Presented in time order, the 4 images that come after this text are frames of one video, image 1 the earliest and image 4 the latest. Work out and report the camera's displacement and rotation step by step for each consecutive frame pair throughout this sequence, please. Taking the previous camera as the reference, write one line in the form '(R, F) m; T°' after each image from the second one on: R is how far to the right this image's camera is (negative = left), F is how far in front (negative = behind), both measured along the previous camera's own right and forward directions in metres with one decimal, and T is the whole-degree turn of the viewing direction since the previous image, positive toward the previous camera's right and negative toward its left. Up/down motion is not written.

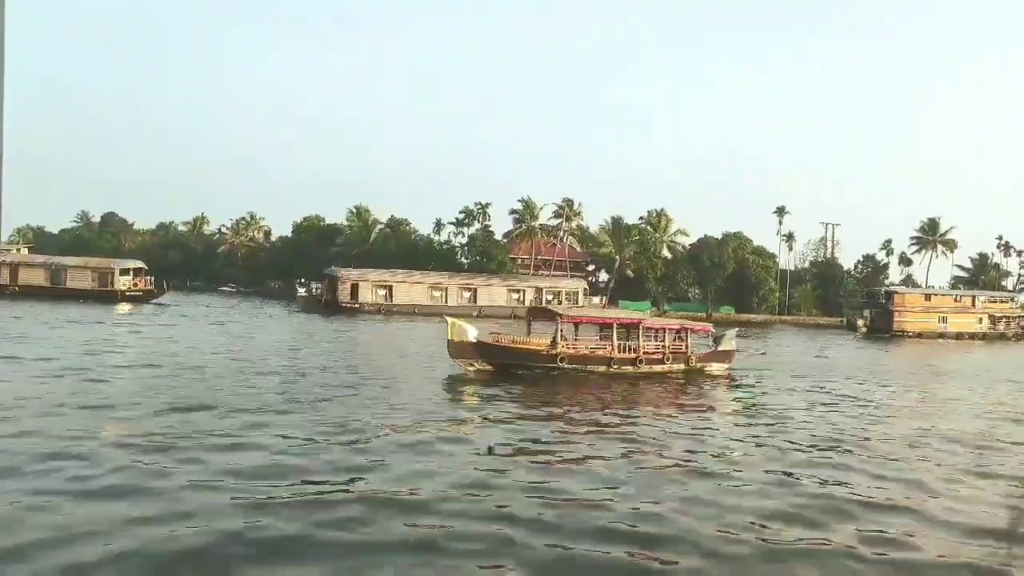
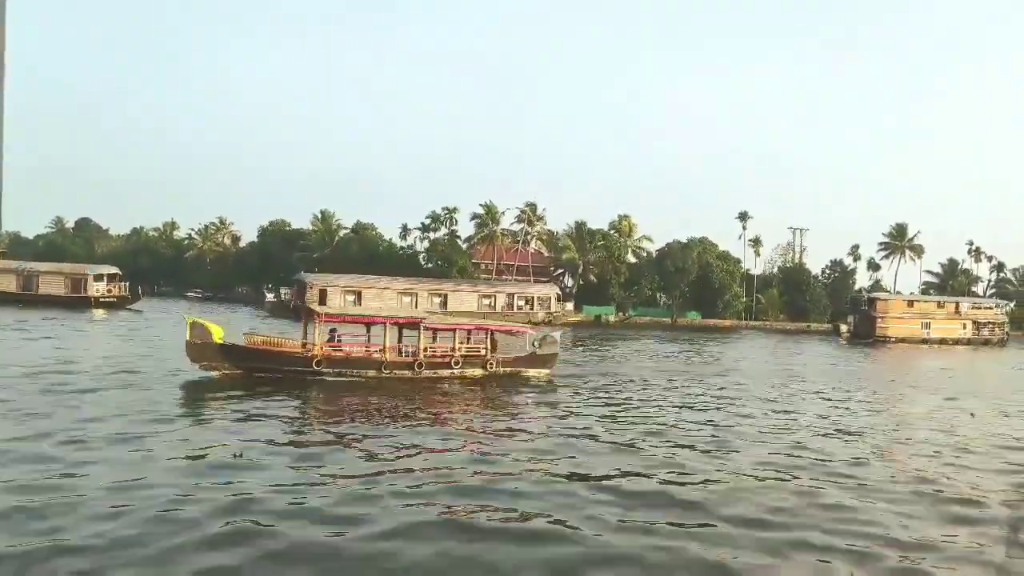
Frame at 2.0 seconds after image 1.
(-0.4, +0.8) m; +2°
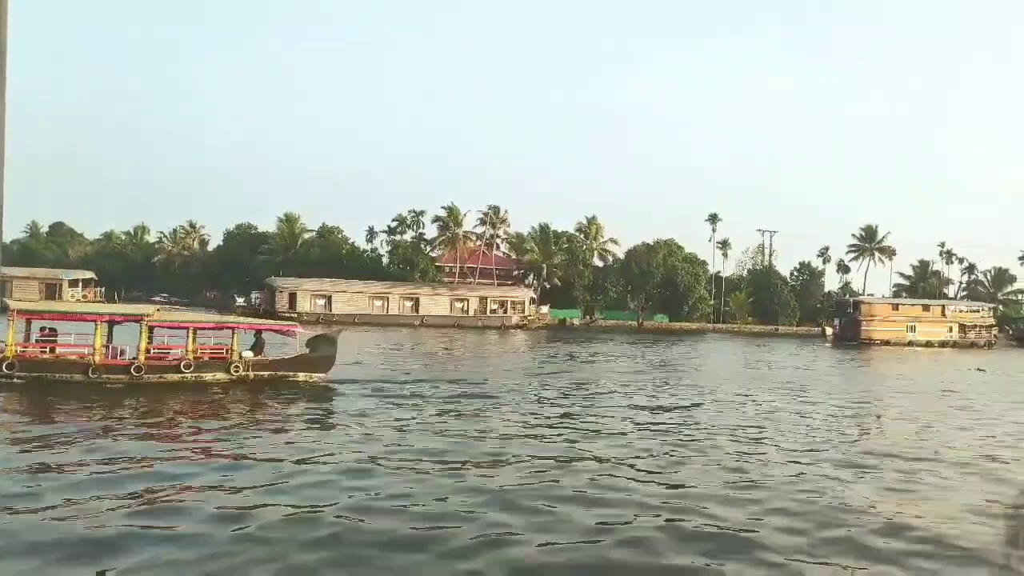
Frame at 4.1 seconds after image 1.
(-0.8, +0.1) m; +1°
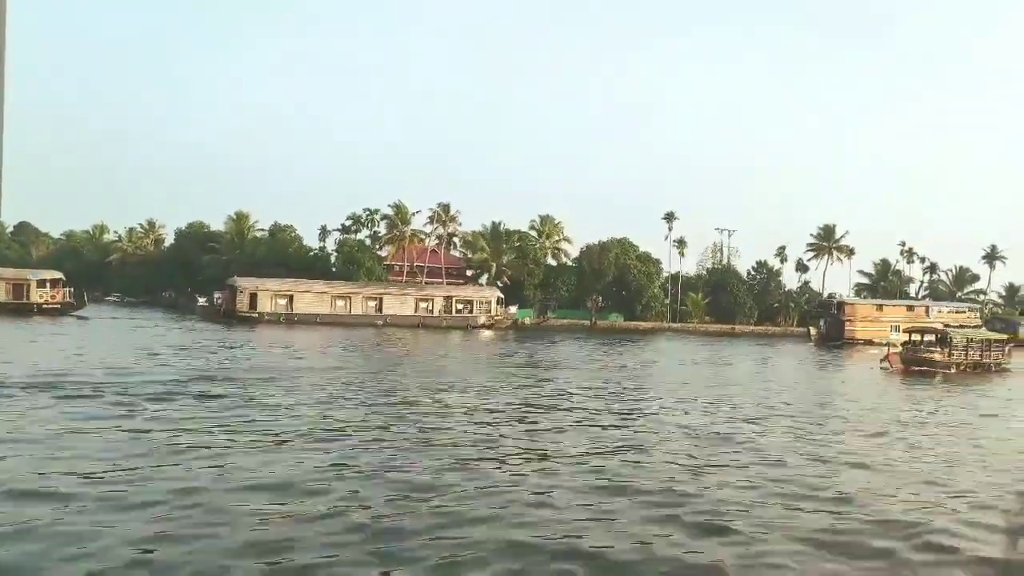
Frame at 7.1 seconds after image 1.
(-1.0, +0.3) m; +2°
